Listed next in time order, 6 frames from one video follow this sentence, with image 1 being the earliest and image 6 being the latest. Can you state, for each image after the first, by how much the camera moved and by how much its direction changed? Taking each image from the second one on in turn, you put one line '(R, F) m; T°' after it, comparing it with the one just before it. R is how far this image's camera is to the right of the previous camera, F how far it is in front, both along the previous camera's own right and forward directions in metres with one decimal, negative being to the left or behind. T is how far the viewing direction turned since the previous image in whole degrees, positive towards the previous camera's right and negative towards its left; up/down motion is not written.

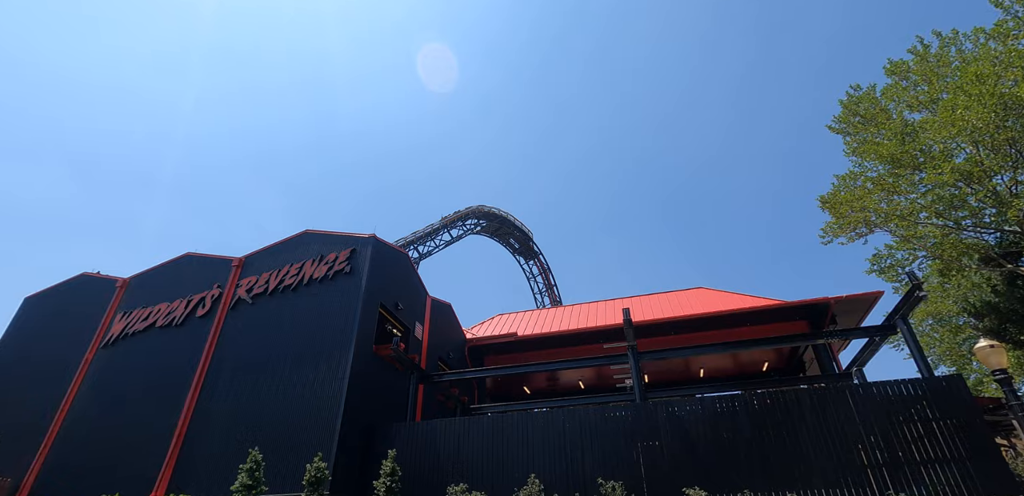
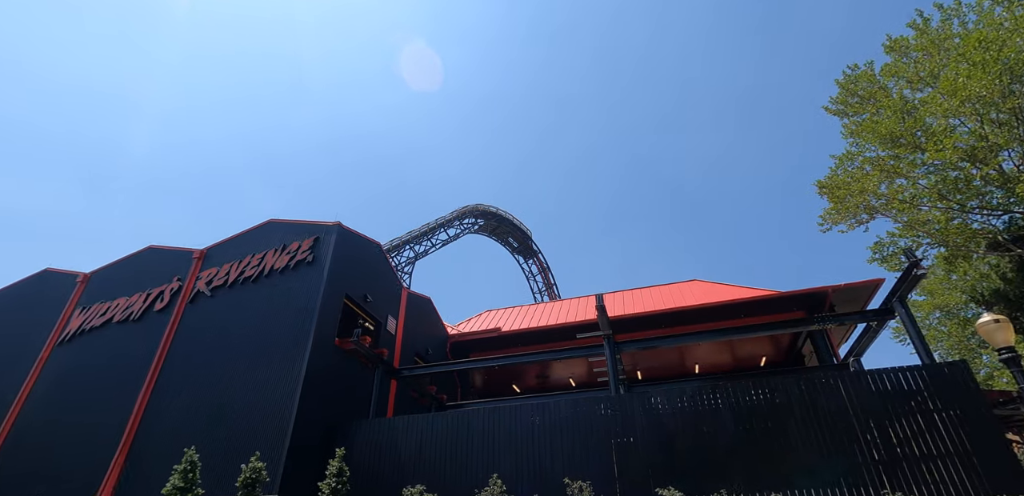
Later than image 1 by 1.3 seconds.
(+0.9, +0.8) m; -1°
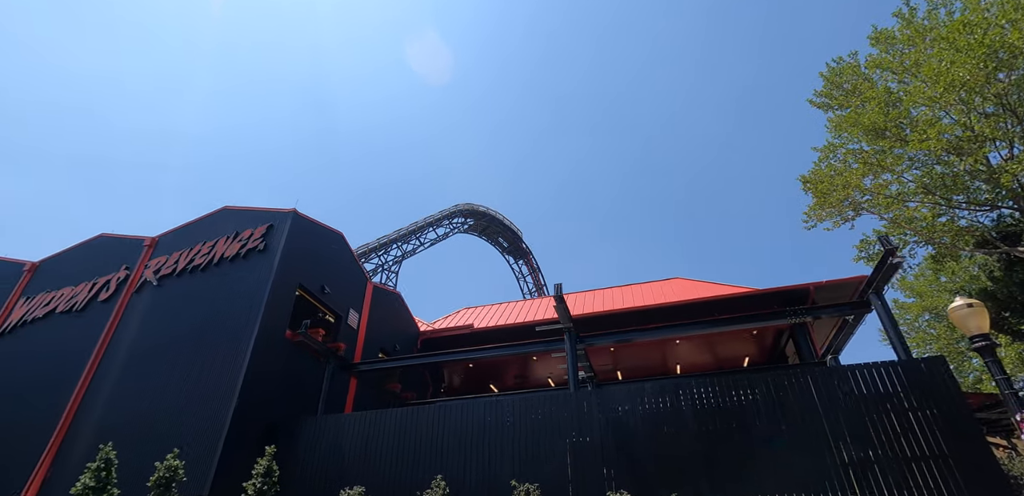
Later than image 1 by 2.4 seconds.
(+0.8, +0.6) m; 0°
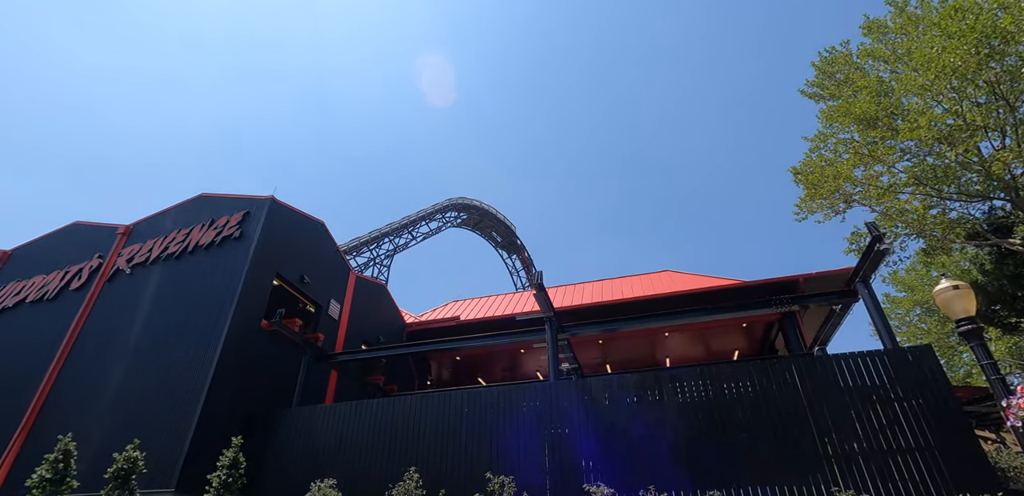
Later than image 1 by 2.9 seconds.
(+0.3, +0.3) m; 0°
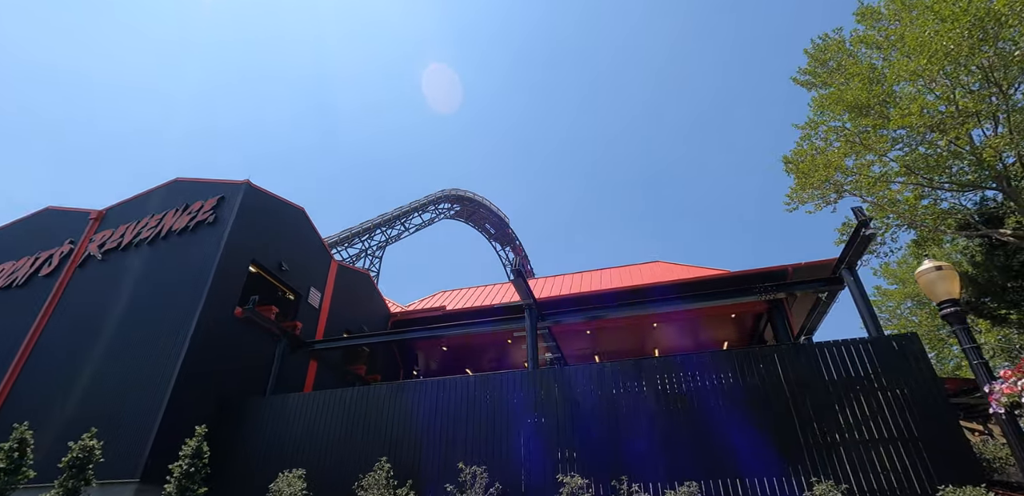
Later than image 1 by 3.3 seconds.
(+0.3, +0.3) m; 0°
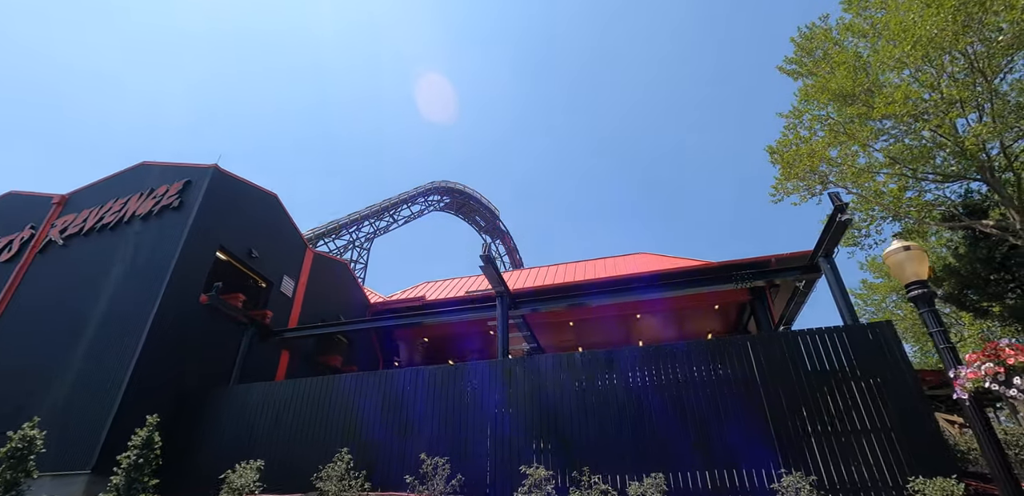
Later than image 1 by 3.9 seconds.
(+0.4, +0.3) m; +1°
